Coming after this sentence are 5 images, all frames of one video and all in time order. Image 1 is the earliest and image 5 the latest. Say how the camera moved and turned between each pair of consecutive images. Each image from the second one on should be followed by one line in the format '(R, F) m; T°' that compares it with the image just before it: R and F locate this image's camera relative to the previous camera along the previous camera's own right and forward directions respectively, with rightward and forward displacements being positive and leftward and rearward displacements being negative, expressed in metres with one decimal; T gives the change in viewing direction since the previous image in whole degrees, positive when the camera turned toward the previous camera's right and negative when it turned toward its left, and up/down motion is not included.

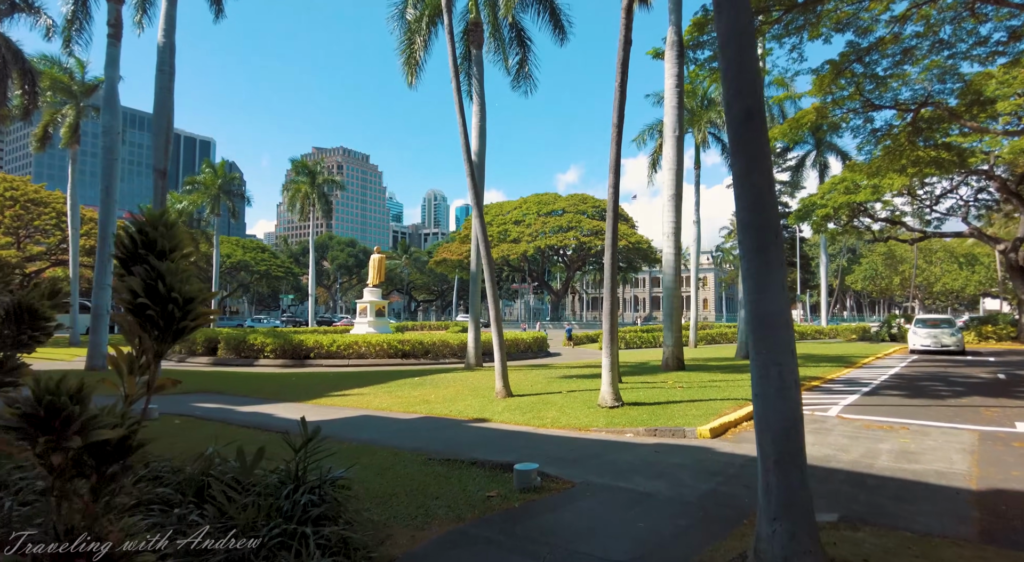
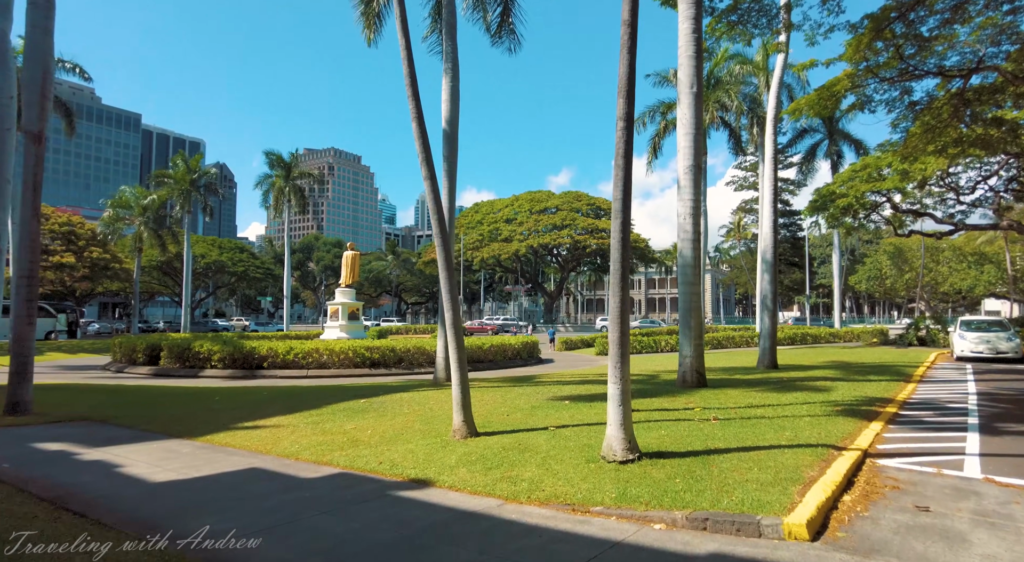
(+0.3, +2.9) m; +1°
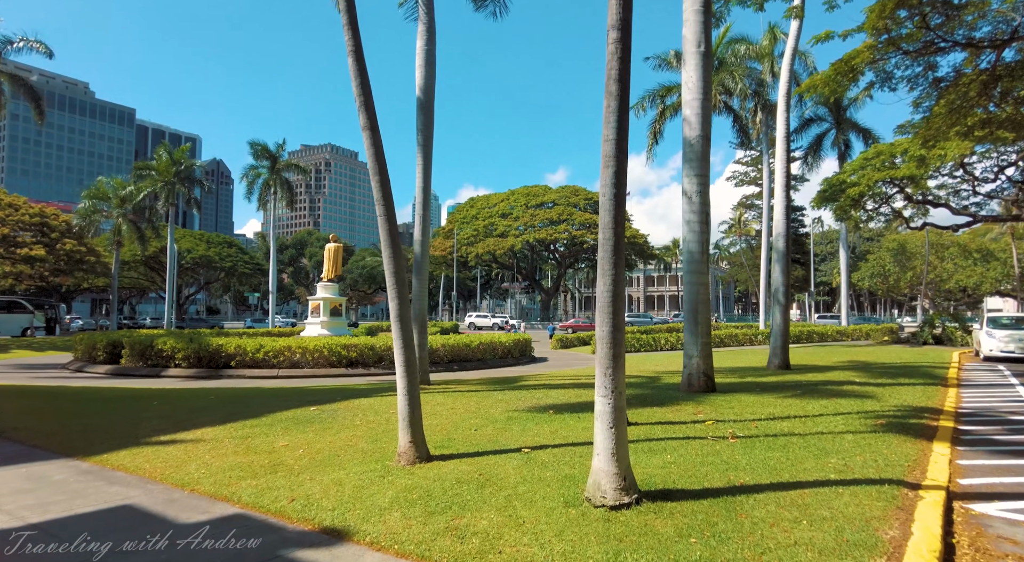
(+0.3, +1.5) m; 0°
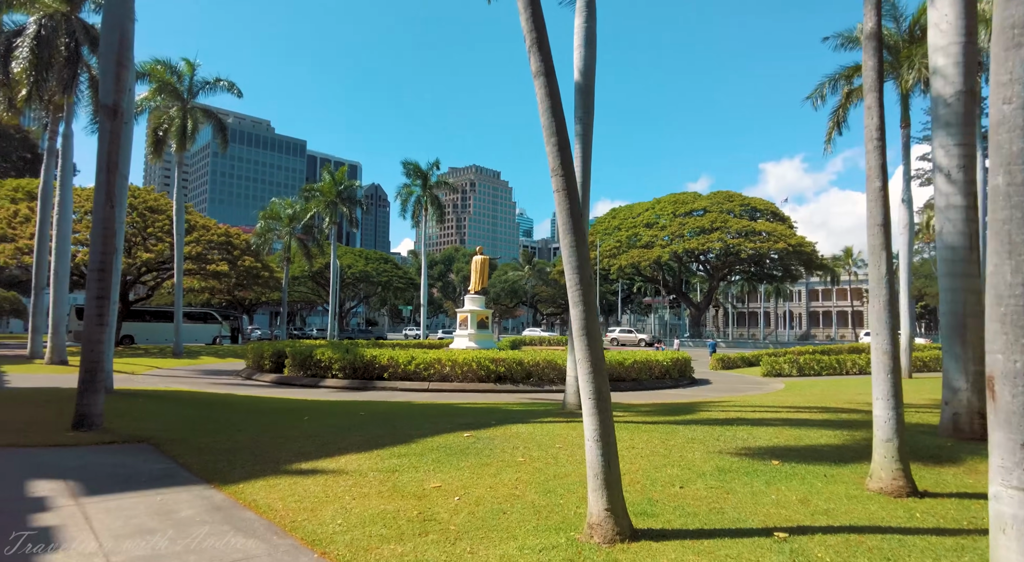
(-0.5, +1.5) m; -13°
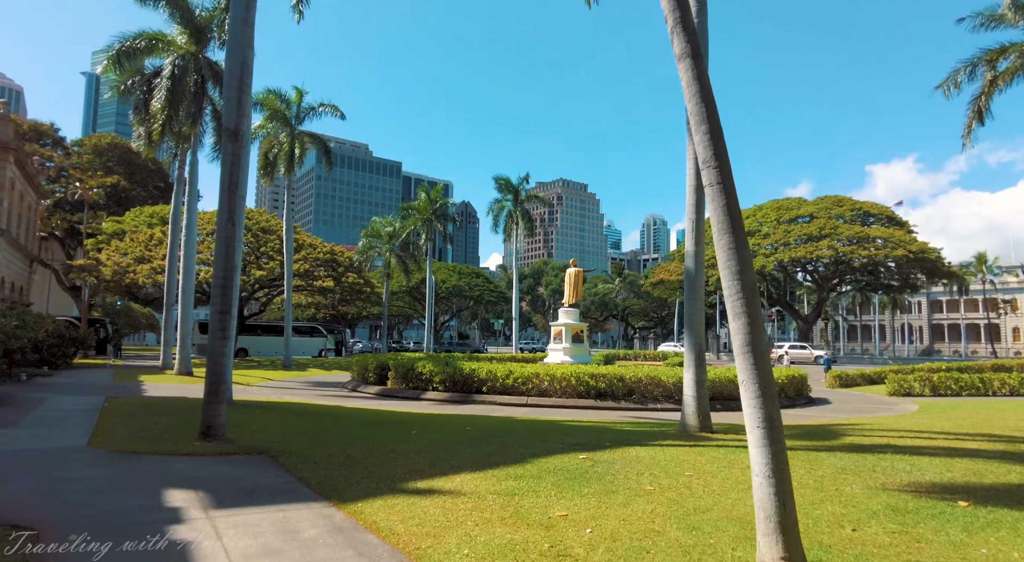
(-0.3, +0.4) m; -8°
